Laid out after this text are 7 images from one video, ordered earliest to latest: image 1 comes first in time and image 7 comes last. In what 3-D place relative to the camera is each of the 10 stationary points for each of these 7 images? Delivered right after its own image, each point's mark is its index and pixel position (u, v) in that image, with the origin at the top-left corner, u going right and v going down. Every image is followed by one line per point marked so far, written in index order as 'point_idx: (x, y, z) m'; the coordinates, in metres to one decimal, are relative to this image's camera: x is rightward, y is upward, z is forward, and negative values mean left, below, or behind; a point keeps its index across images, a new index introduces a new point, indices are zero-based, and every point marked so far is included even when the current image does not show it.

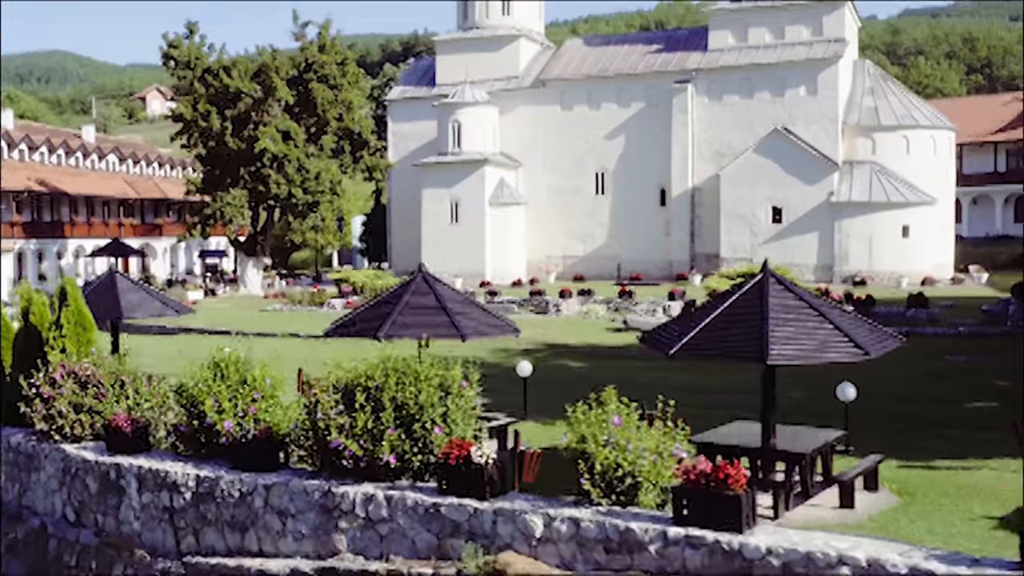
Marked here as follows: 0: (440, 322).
0: (-0.7, -0.4, +9.6) m
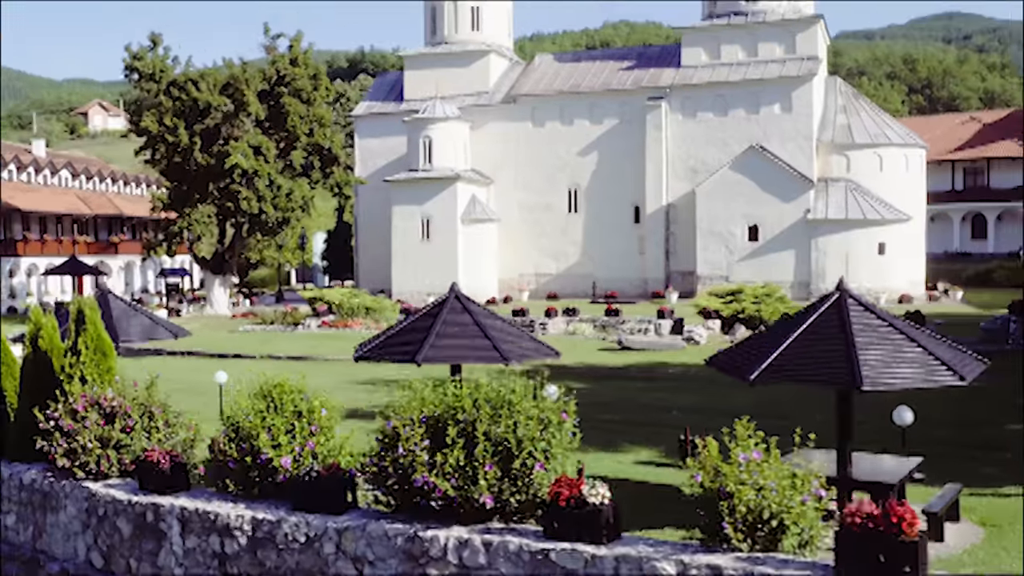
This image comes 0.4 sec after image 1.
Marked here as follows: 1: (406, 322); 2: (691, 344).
0: (-0.3, -0.5, +9.1) m
1: (-1.0, -0.3, +9.4) m
2: (+3.6, -1.1, +19.9) m
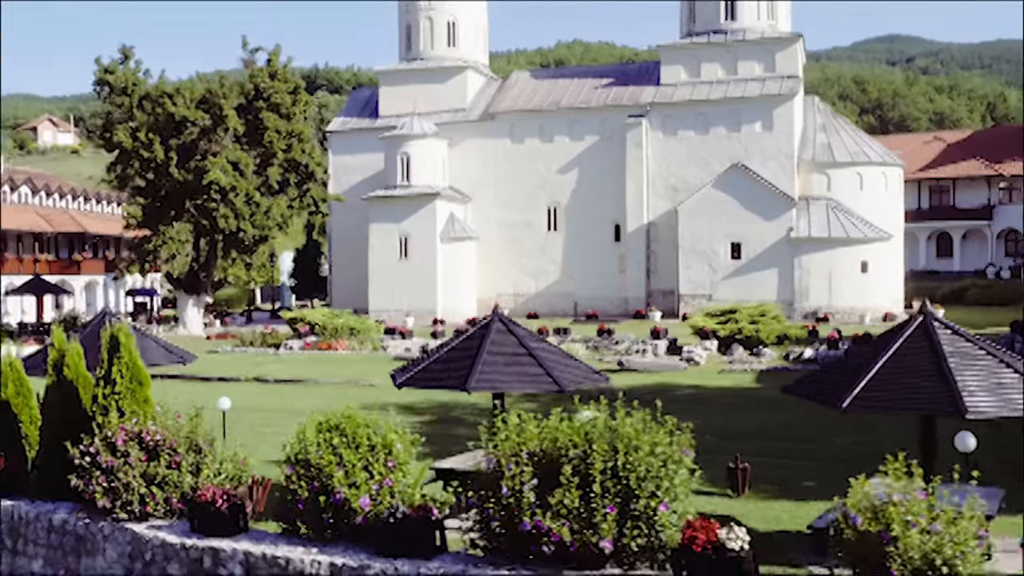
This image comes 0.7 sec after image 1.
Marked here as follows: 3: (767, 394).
0: (+0.2, -0.7, +8.6) m
1: (-0.6, -0.5, +9.0) m
2: (+3.6, -1.5, +19.6) m
3: (+4.2, -1.8, +16.4) m
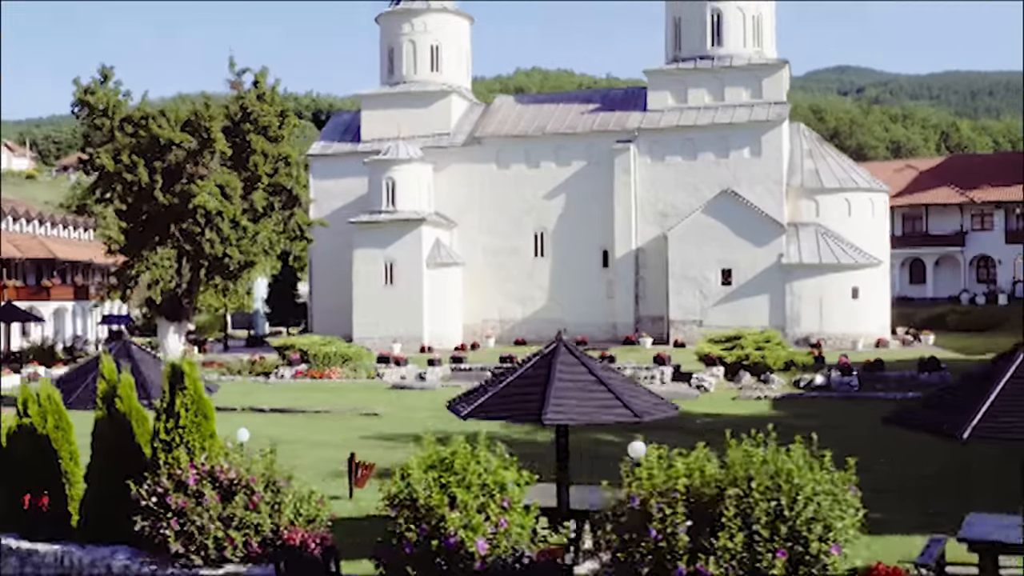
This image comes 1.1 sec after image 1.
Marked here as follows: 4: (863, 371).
0: (+0.8, -0.9, +8.2) m
1: (0.0, -0.7, +8.5) m
2: (+3.7, -2.0, +19.3) m
3: (+4.5, -2.2, +16.1) m
4: (+7.0, -1.7, +19.7) m
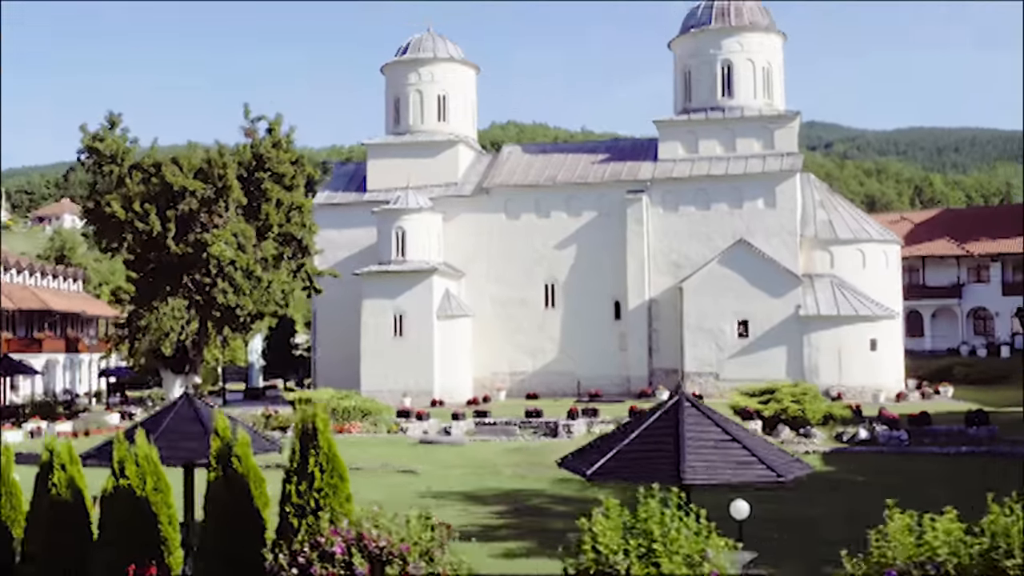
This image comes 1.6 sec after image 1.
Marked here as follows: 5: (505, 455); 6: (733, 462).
0: (+1.8, -1.3, +7.6) m
1: (+1.0, -1.1, +7.9) m
2: (+4.4, -3.0, +18.8) m
3: (+5.3, -3.0, +15.6) m
4: (+7.7, -2.7, +19.3) m
5: (-0.1, -3.1, +18.5) m
6: (+1.7, -1.3, +7.6) m
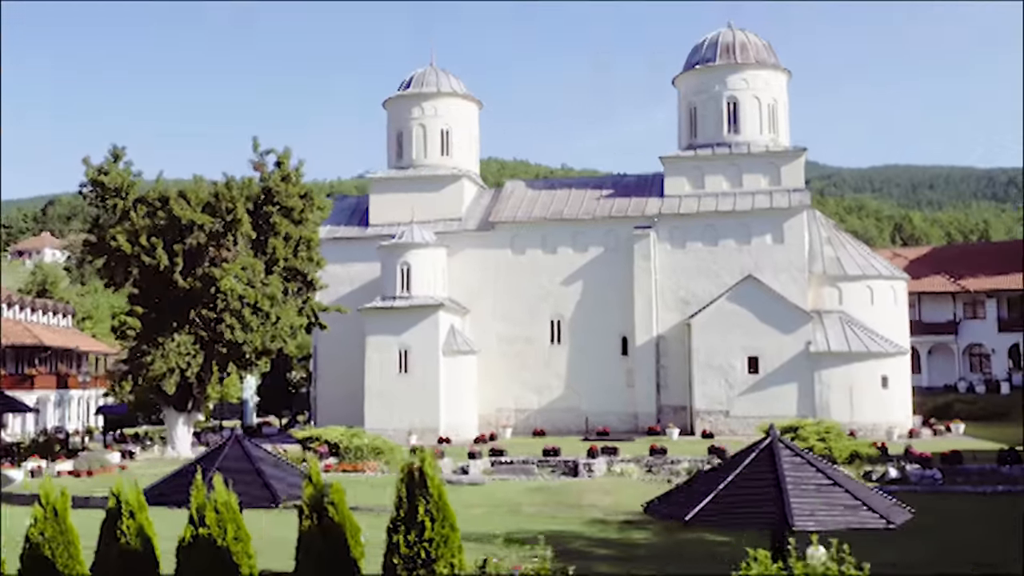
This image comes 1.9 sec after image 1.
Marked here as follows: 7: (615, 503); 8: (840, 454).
0: (+2.5, -1.6, +7.3) m
1: (+1.7, -1.4, +7.6) m
2: (+4.9, -3.7, +18.4) m
3: (+5.8, -3.5, +15.2) m
4: (+8.2, -3.4, +19.0) m
5: (+0.3, -3.8, +18.0) m
6: (+2.4, -1.6, +7.3) m
7: (+1.8, -3.7, +17.0) m
8: (+6.6, -3.3, +19.9) m
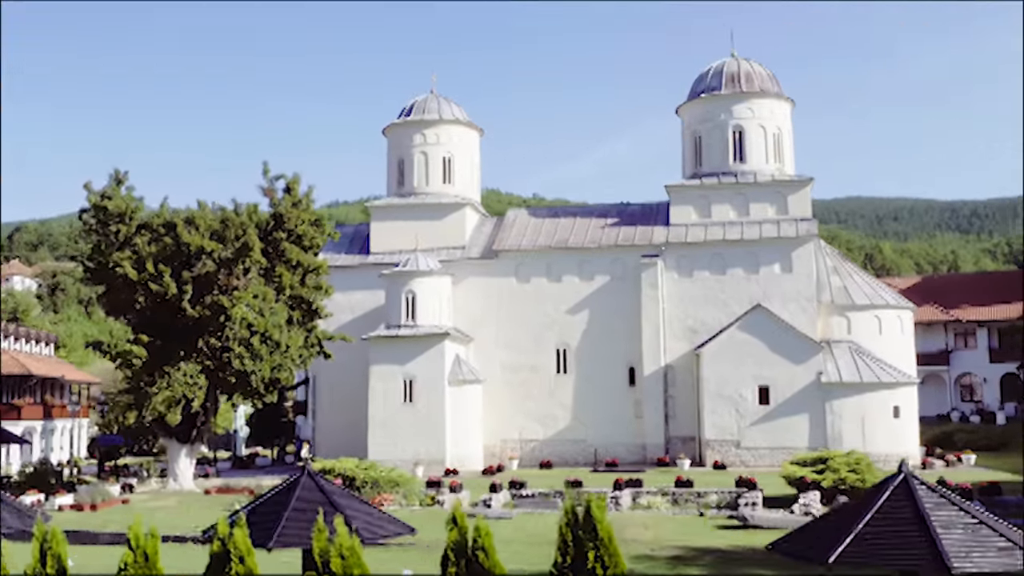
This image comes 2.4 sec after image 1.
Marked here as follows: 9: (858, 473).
0: (+3.4, -1.8, +6.9) m
1: (+2.6, -1.6, +7.2) m
2: (+5.4, -4.2, +18.0) m
3: (+6.5, -4.0, +14.9) m
4: (+8.7, -3.9, +18.7) m
5: (+0.9, -4.3, +17.5) m
6: (+3.3, -1.8, +6.9) m
7: (+2.4, -4.1, +16.5) m
8: (+7.1, -3.9, +19.6) m
9: (+6.9, -3.7, +19.8) m
